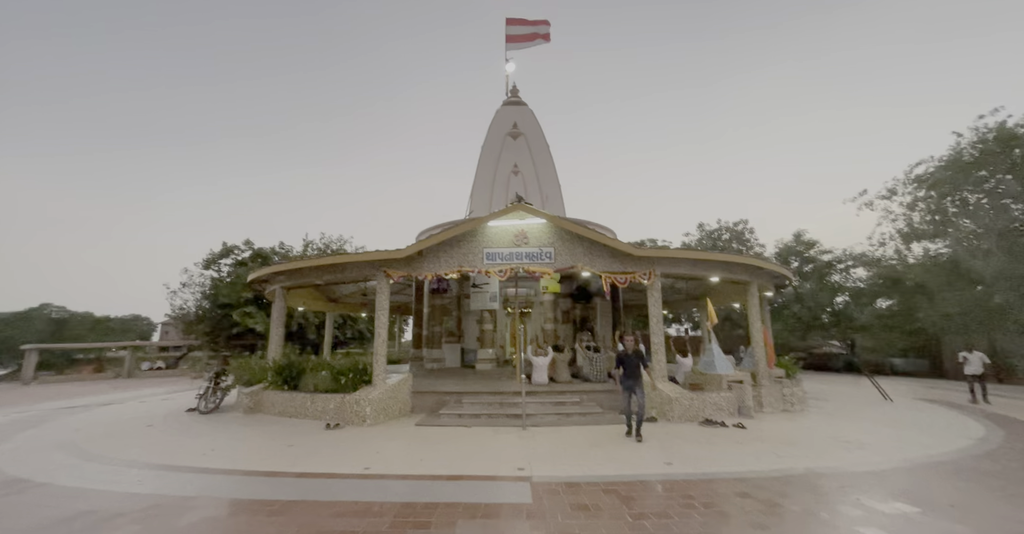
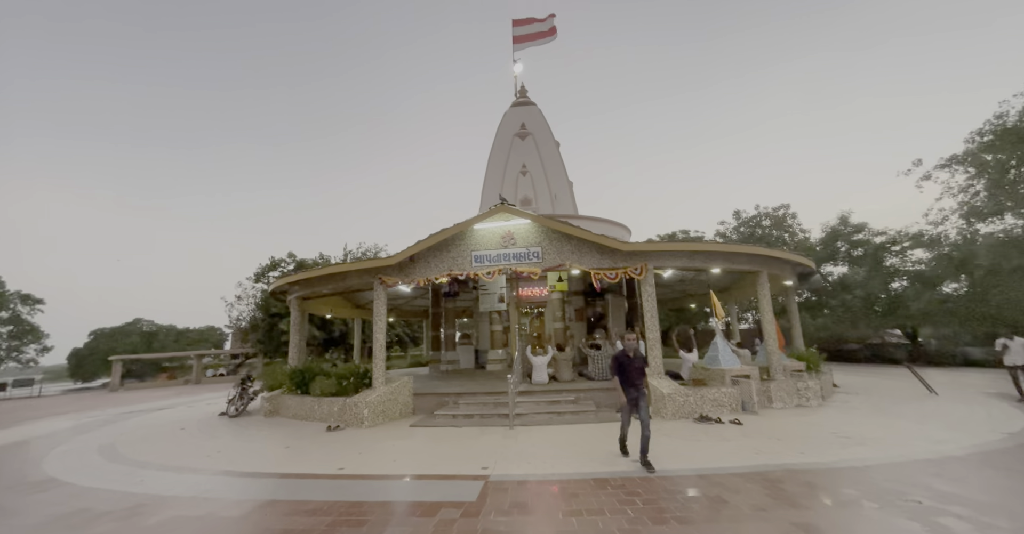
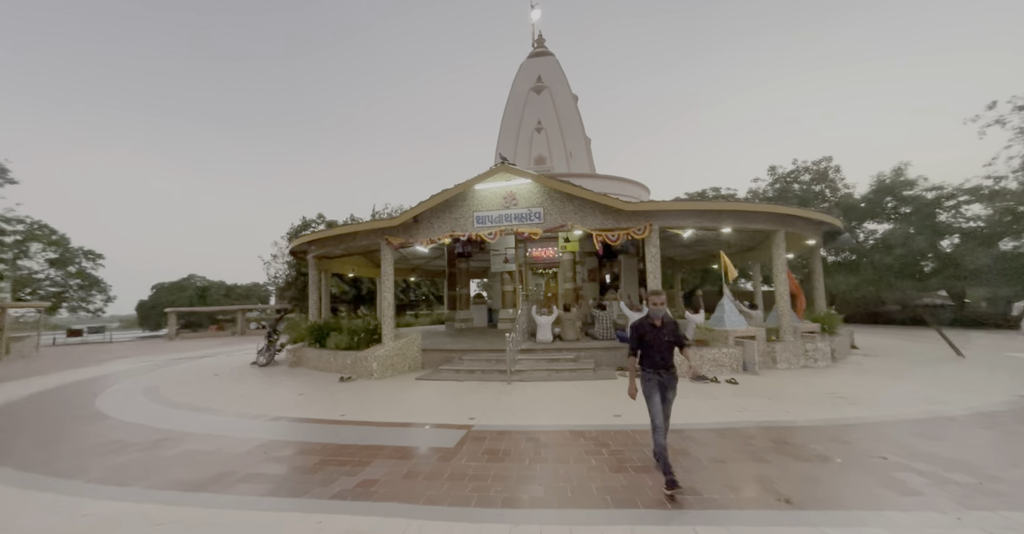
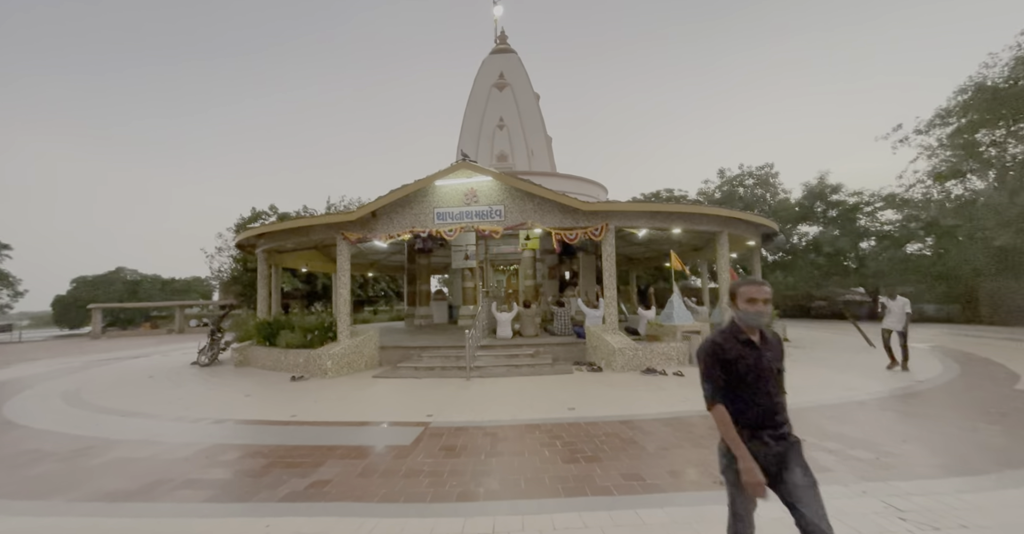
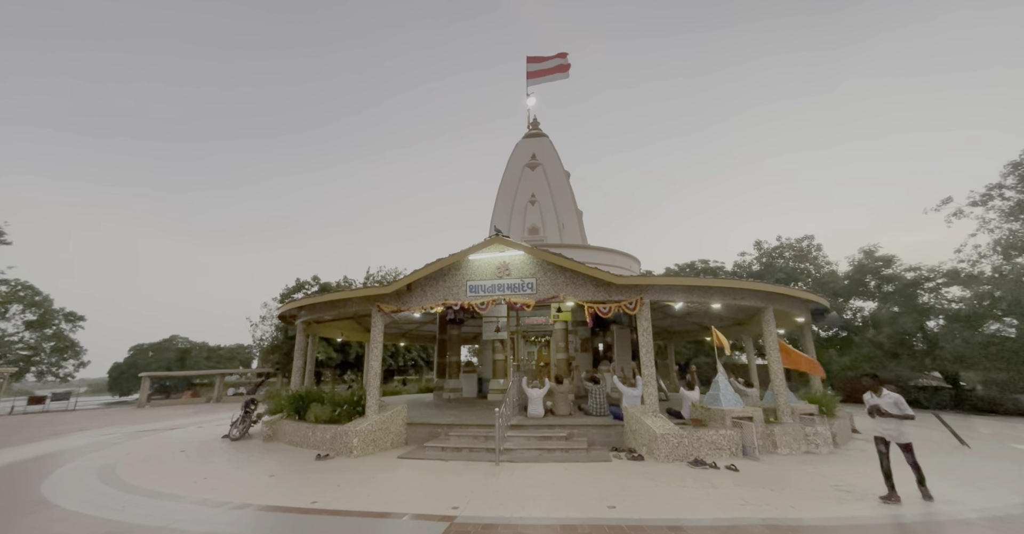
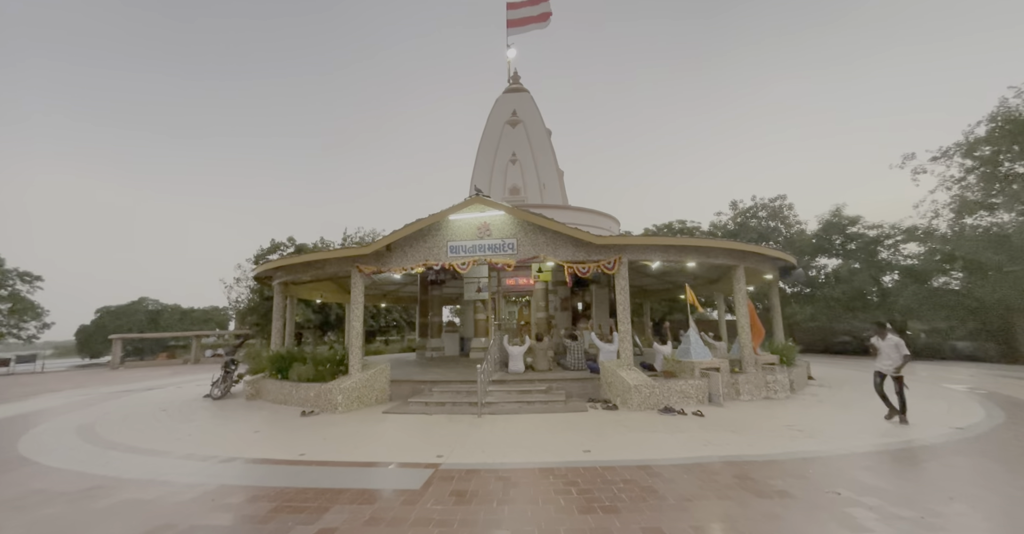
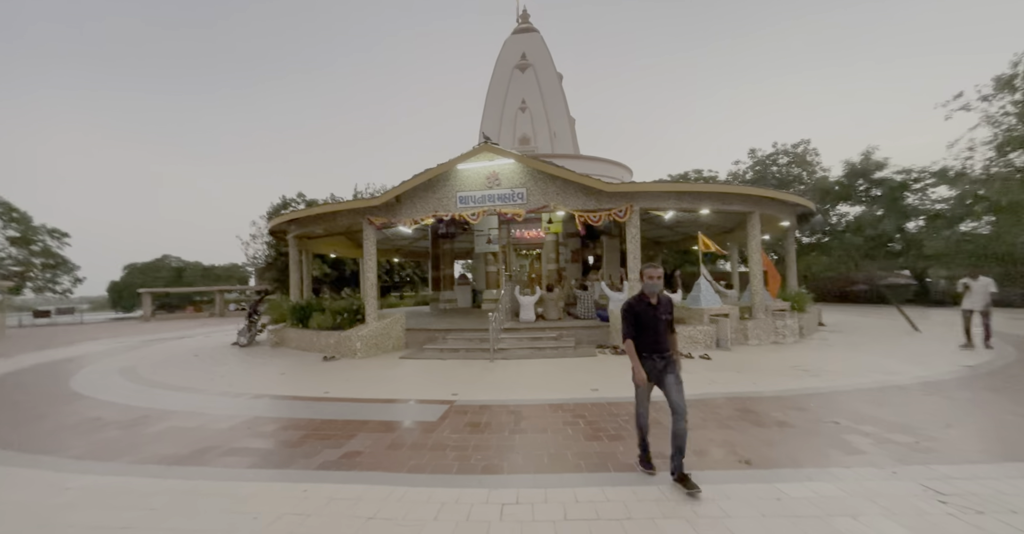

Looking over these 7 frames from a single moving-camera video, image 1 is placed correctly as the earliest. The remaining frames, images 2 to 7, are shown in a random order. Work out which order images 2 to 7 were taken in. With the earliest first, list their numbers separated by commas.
2, 3, 7, 4, 6, 5
